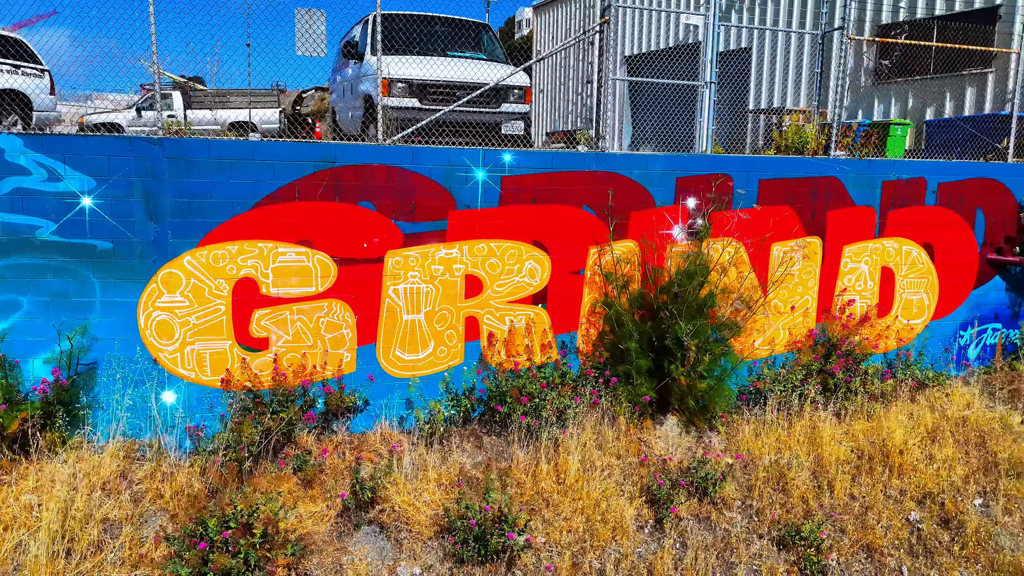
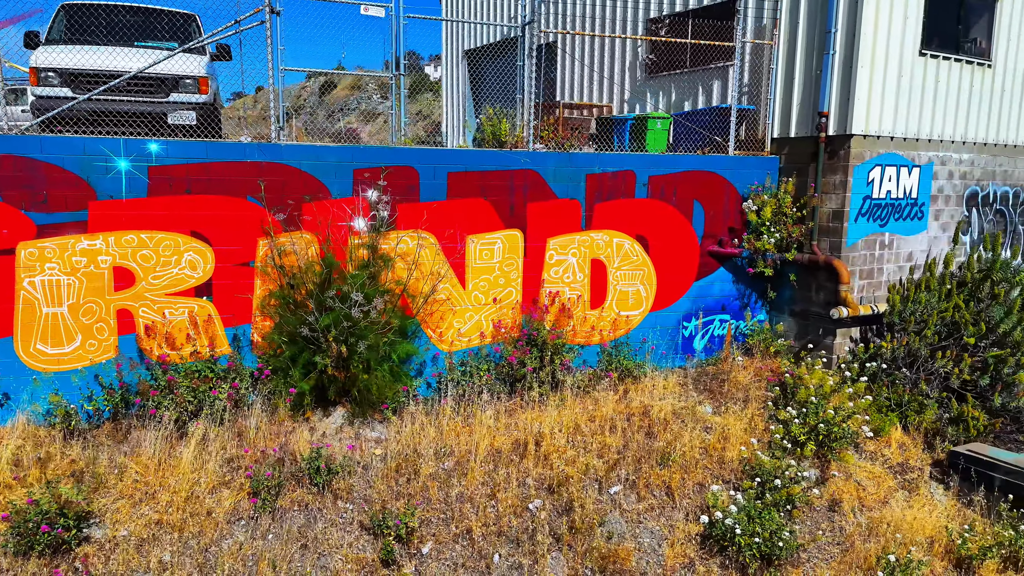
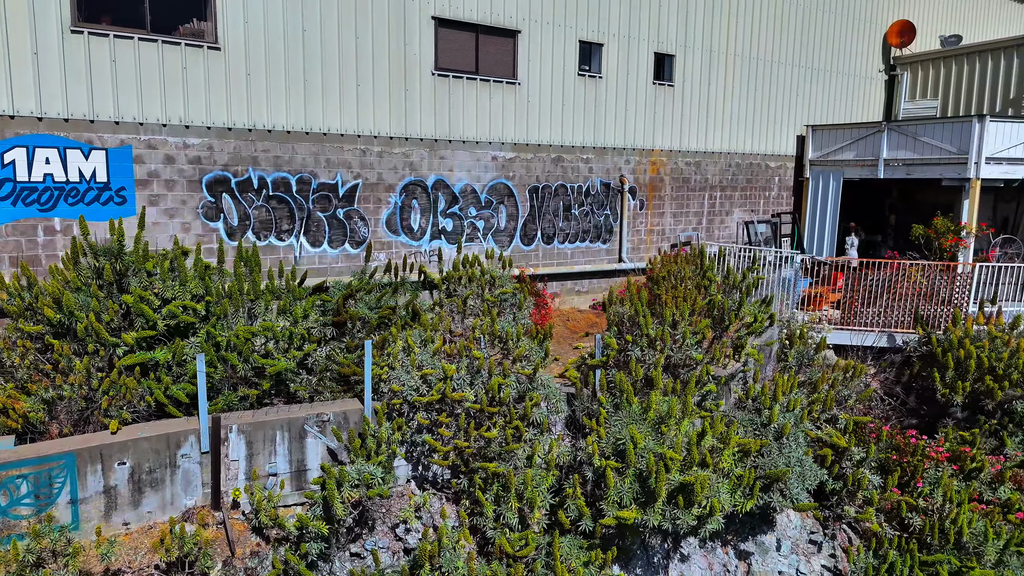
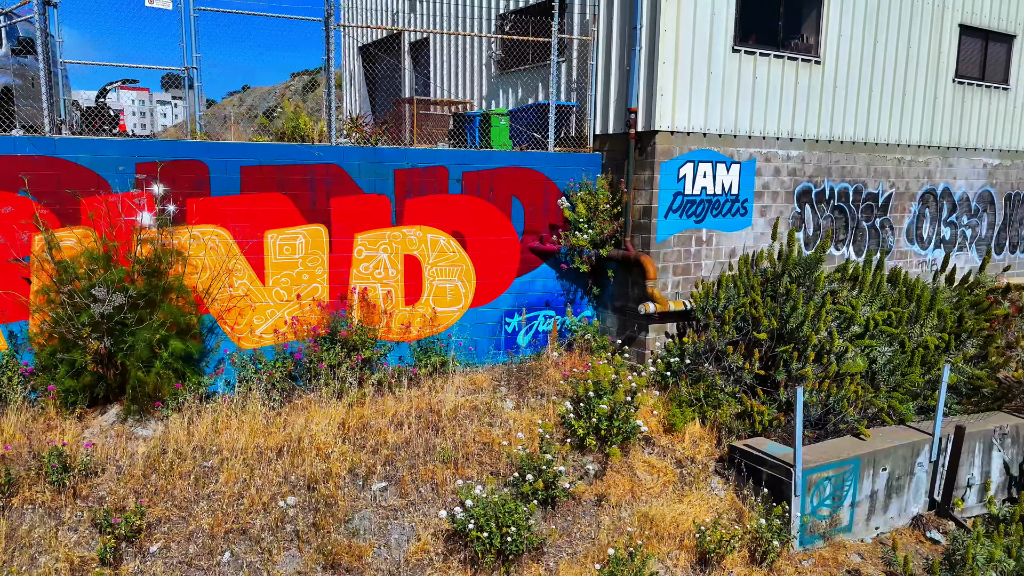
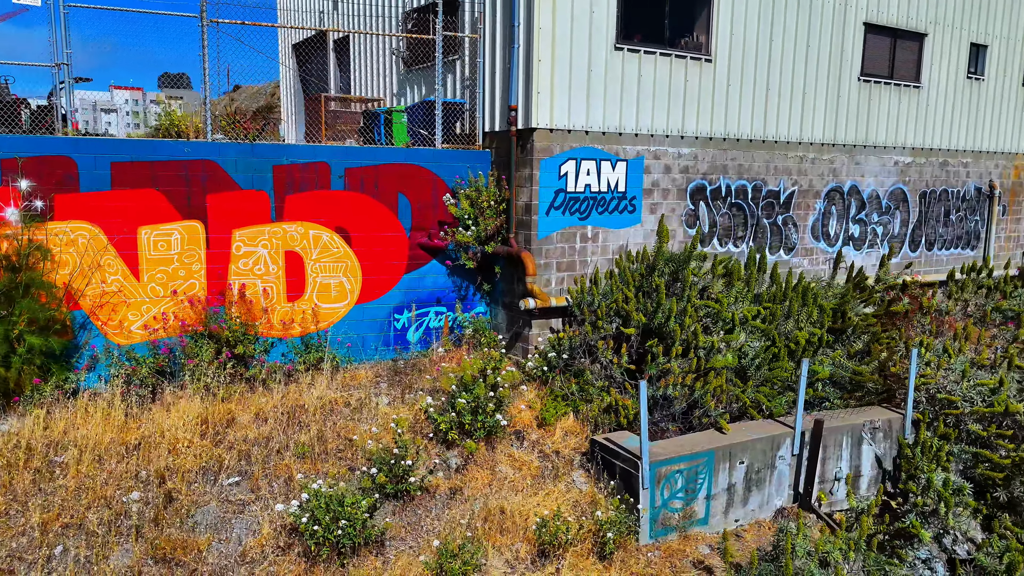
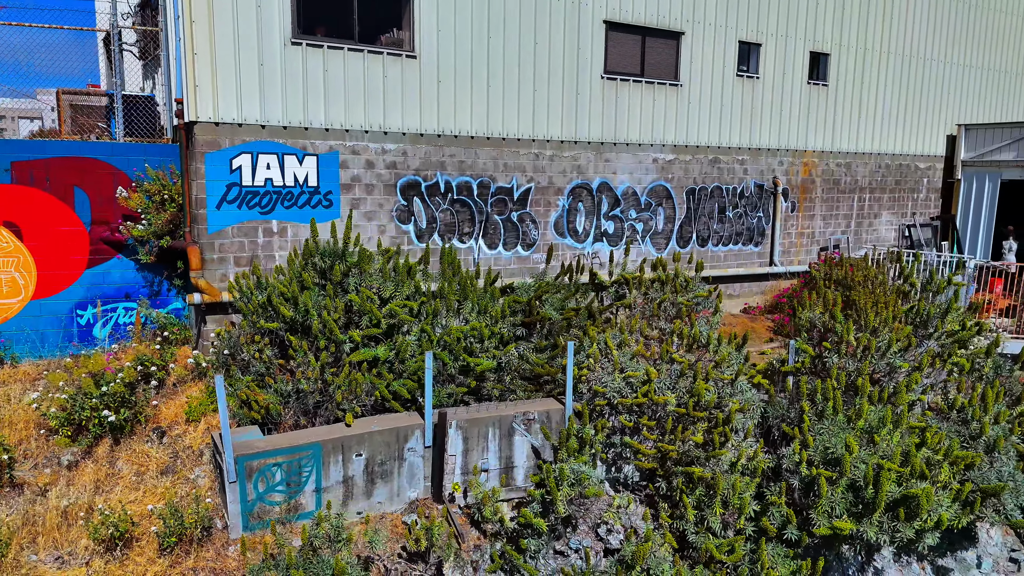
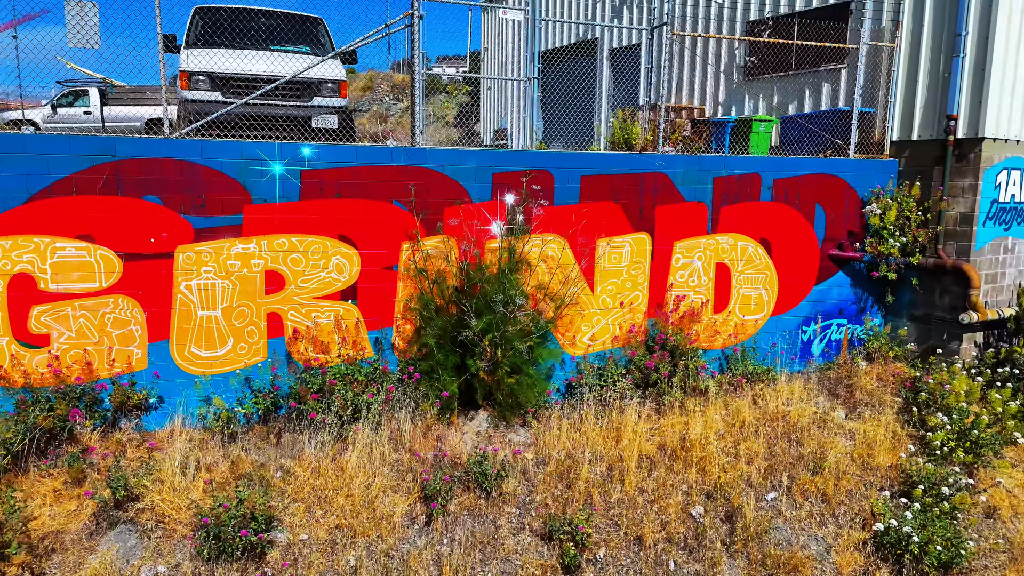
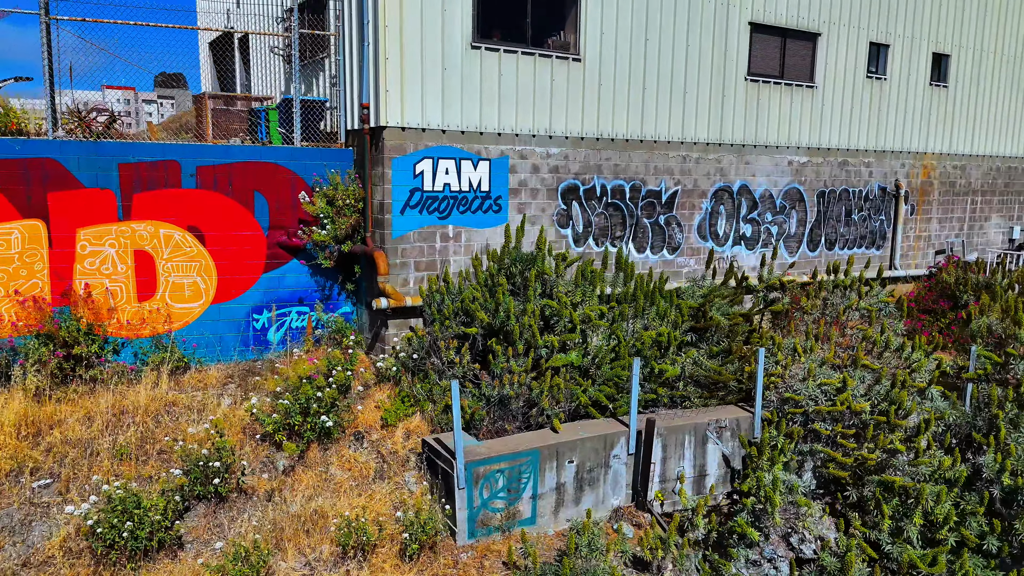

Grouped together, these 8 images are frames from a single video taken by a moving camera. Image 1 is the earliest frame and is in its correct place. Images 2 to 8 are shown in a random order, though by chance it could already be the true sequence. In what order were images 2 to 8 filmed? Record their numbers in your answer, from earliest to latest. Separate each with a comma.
7, 2, 4, 5, 8, 6, 3
